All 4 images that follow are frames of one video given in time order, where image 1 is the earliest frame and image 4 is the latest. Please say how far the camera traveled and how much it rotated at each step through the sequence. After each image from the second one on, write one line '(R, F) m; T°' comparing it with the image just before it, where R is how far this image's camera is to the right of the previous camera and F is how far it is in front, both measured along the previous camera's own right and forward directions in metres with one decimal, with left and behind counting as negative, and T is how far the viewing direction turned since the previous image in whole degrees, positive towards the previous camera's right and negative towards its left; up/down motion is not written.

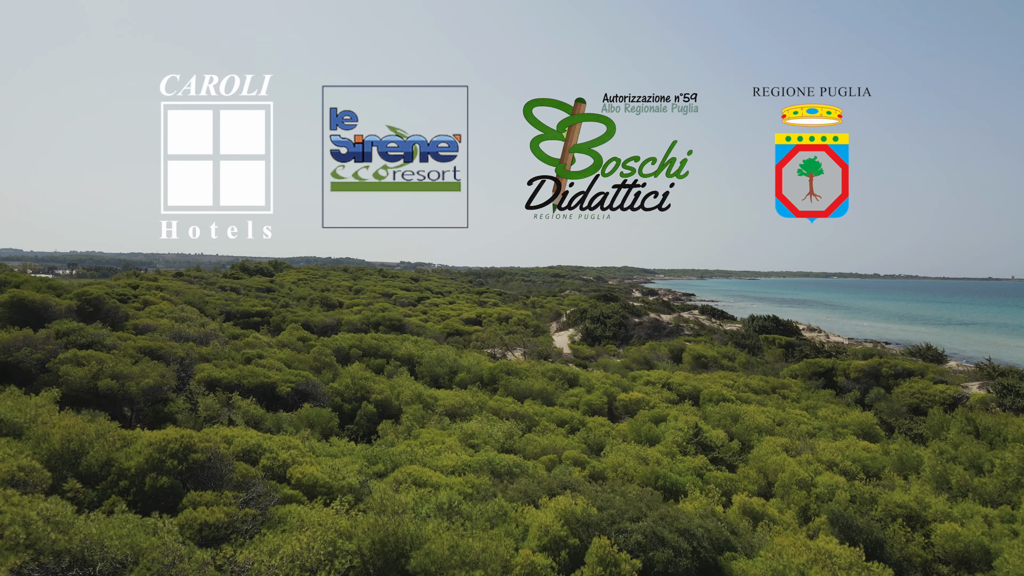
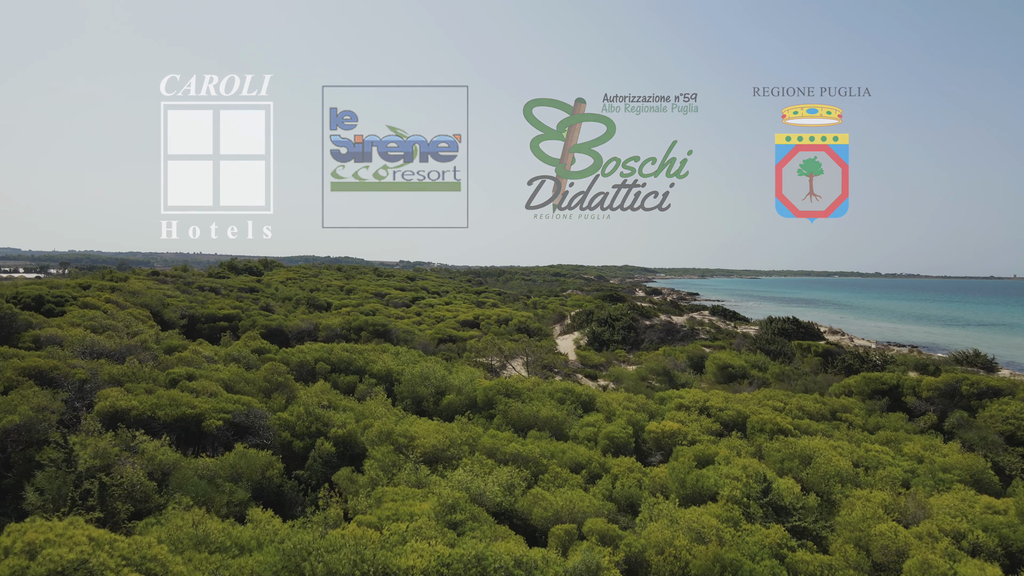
(0.0, +4.0) m; 0°
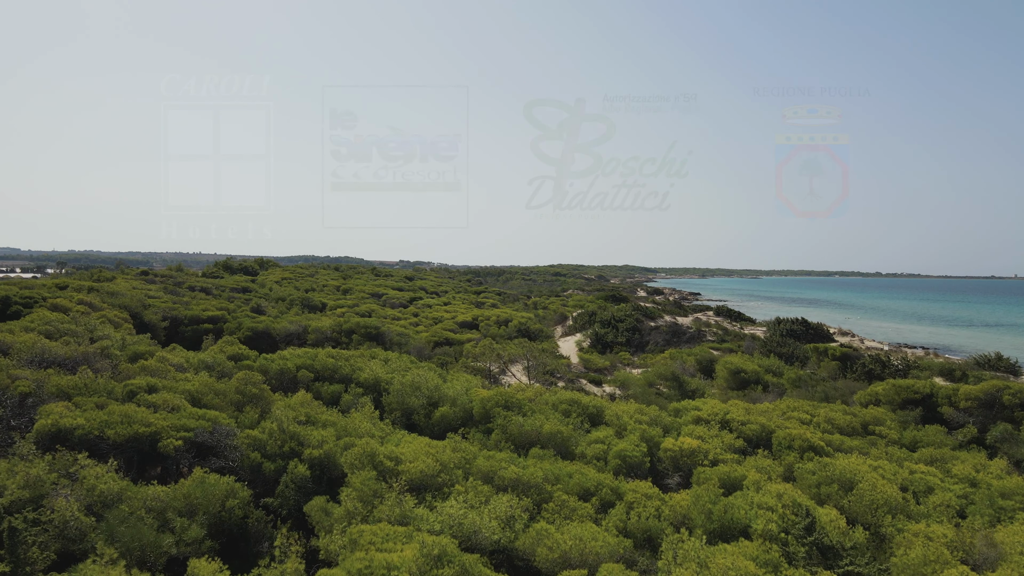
(0.0, +1.6) m; 0°
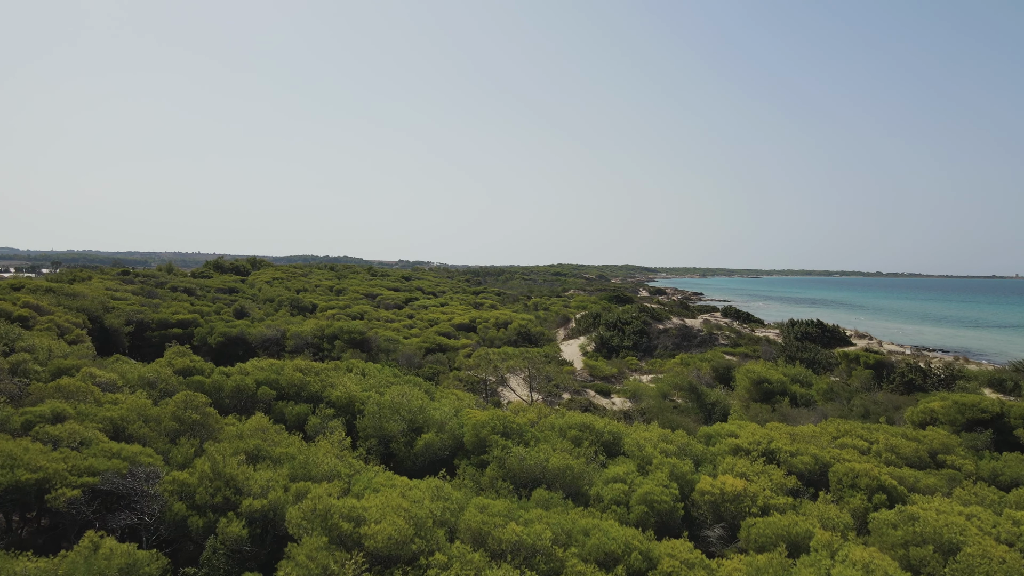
(0.0, +2.7) m; 0°
